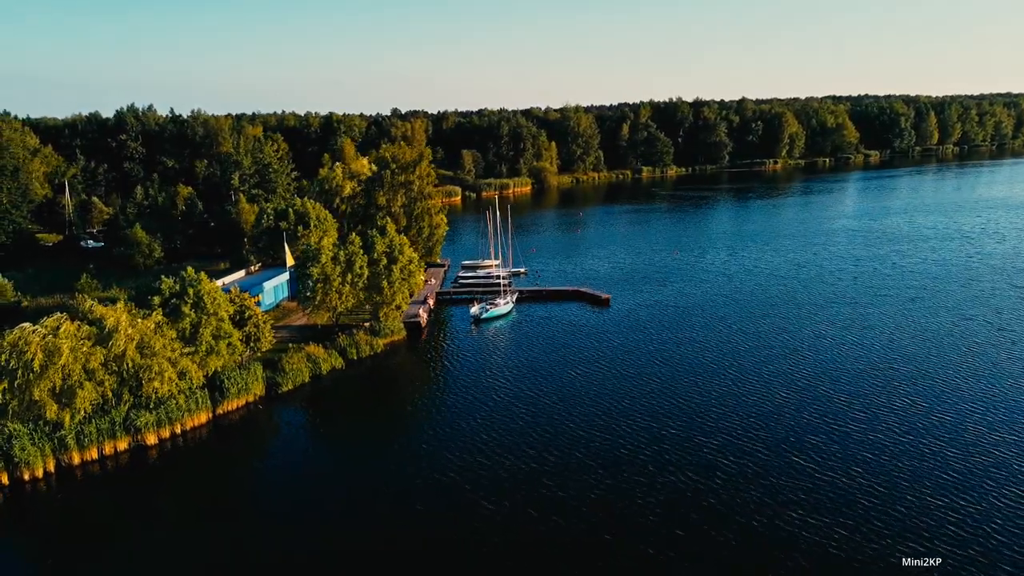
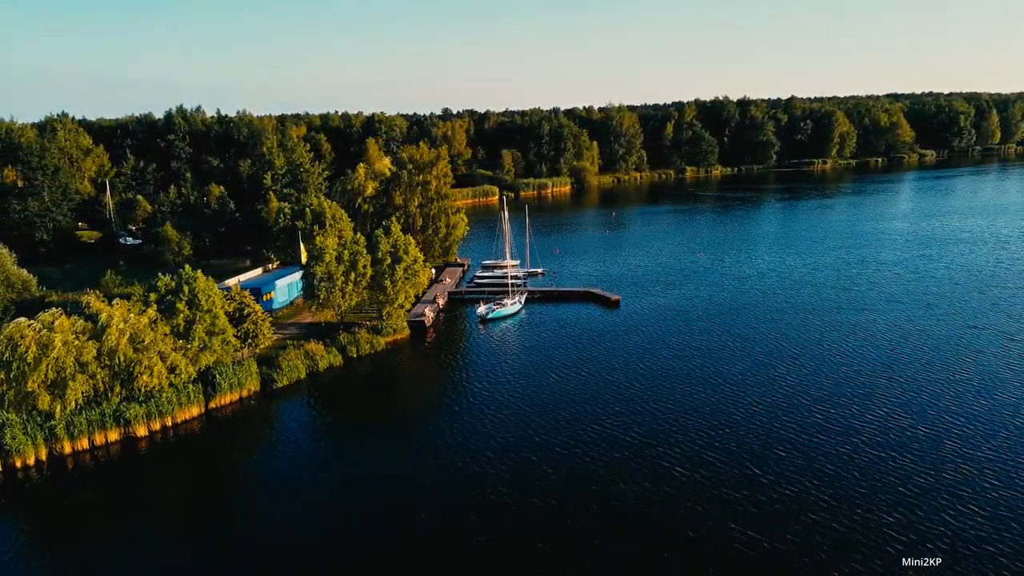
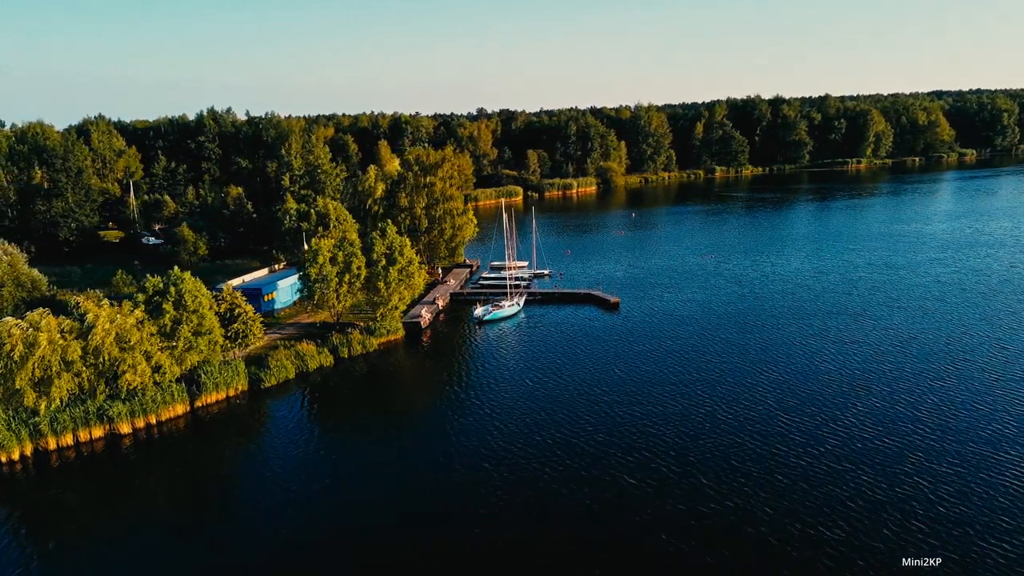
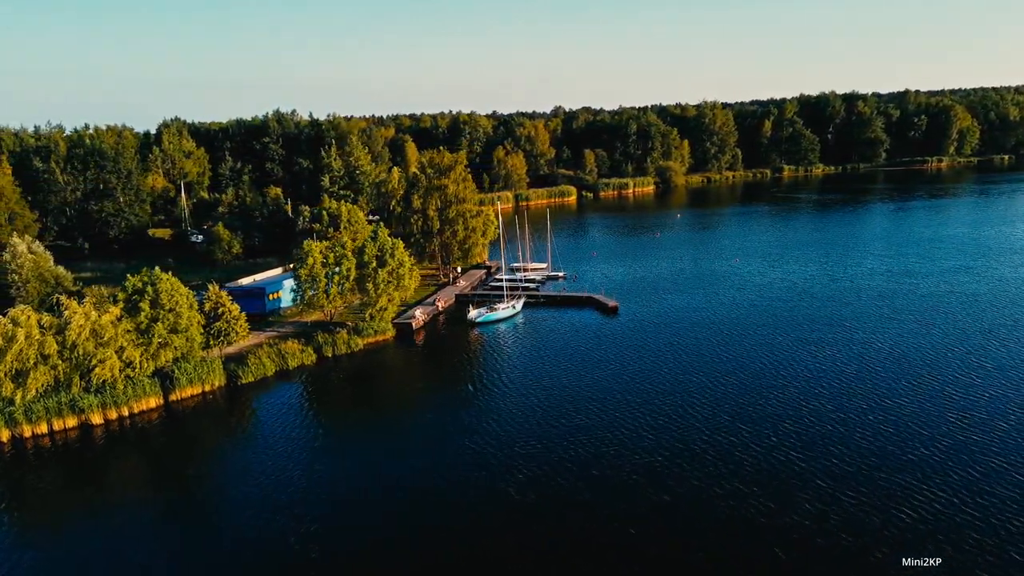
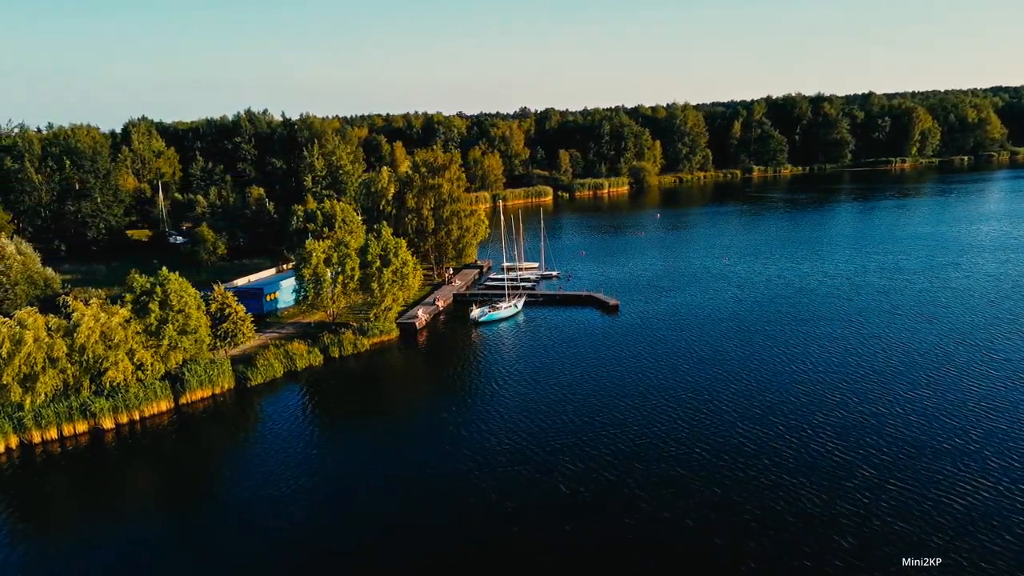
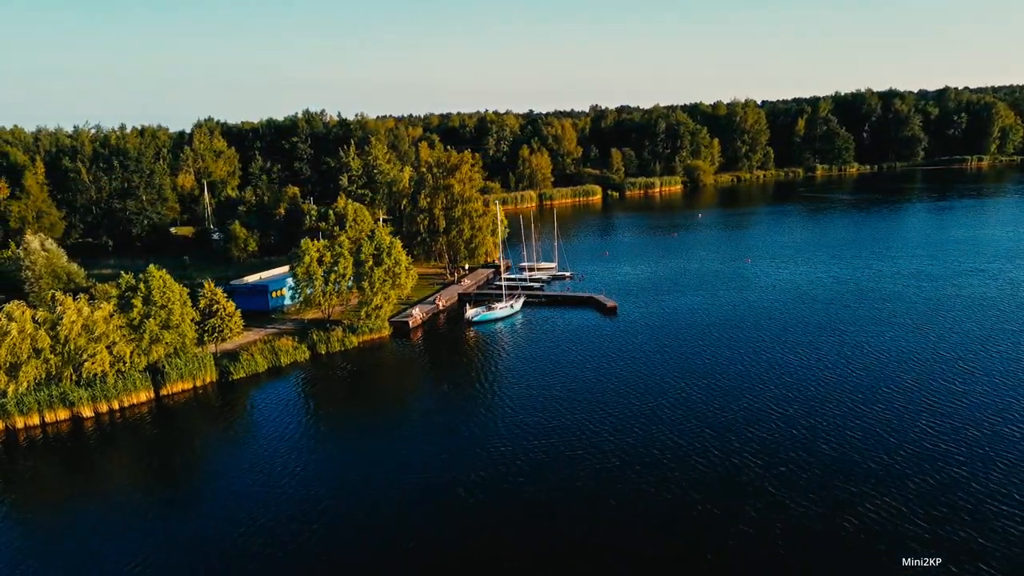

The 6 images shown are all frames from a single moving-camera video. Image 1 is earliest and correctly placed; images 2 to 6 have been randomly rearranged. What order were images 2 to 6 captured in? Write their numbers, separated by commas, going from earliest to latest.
2, 3, 5, 4, 6
